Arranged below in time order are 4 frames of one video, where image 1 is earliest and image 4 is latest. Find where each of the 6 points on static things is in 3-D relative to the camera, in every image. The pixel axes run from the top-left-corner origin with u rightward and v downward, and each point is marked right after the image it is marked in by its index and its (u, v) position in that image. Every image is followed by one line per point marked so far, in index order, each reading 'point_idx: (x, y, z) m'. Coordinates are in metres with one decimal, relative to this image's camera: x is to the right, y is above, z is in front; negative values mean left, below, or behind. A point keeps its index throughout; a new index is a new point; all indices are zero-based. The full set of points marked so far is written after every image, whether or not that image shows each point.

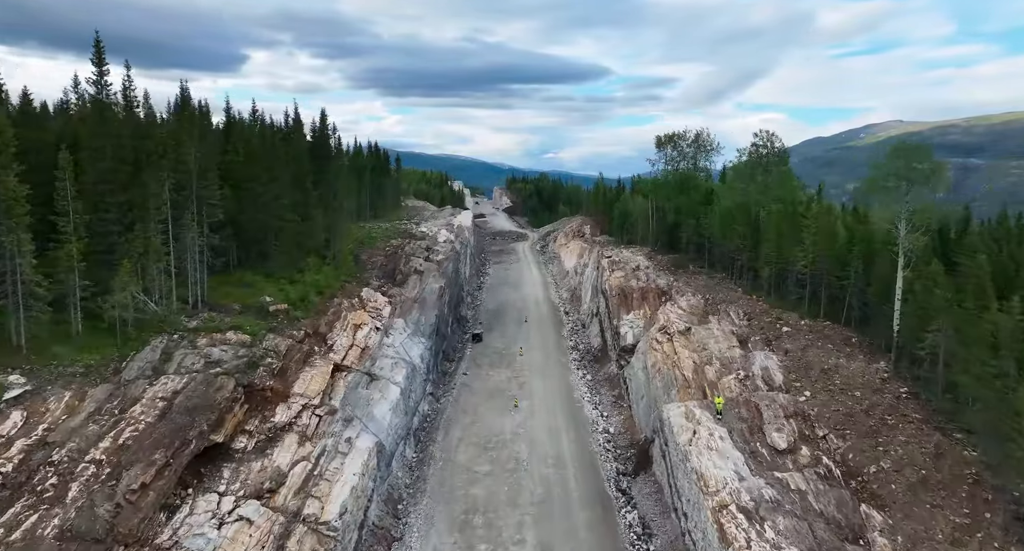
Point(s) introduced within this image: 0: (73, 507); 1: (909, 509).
0: (-10.9, -5.8, +15.1) m
1: (+11.8, -6.9, +18.0) m
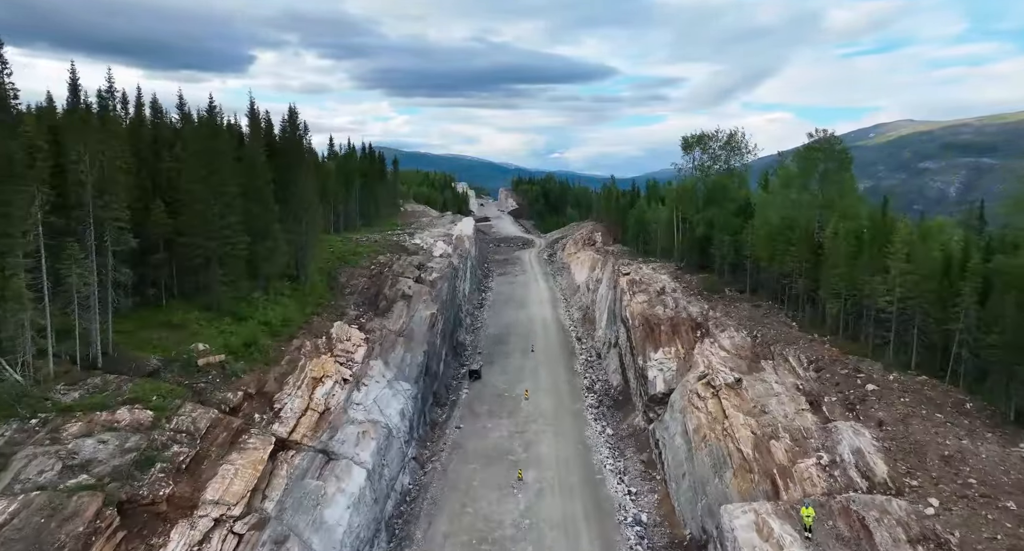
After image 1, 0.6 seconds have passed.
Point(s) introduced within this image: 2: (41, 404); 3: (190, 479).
0: (-11.0, -7.4, +8.0) m
1: (+11.8, -8.6, +10.7) m
2: (-13.3, -3.7, +17.1) m
3: (-9.2, -5.8, +17.3) m
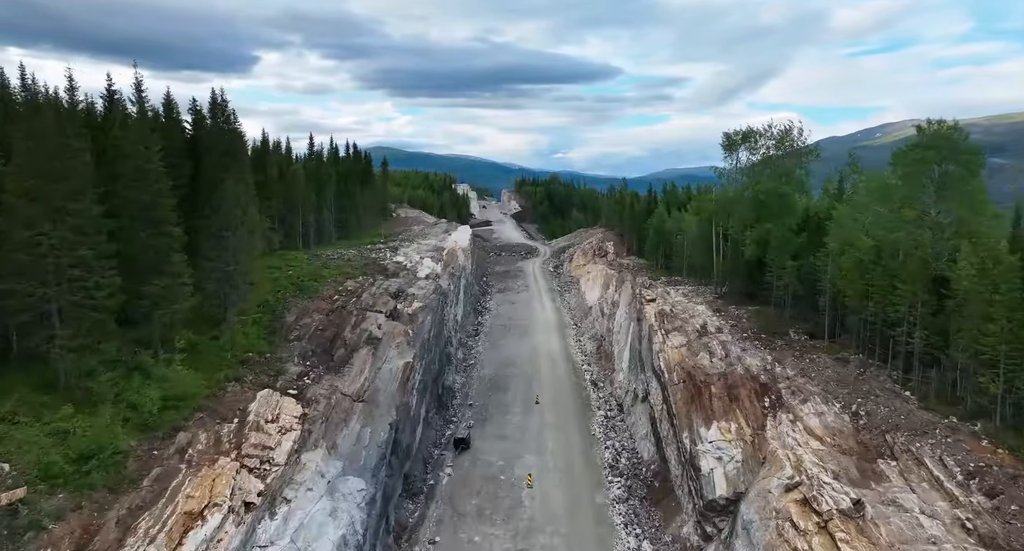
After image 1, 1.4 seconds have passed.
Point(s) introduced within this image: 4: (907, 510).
0: (-11.3, -9.3, -1.5) m
1: (+11.6, -10.5, +1.0) m
2: (-13.5, -5.6, +7.5) m
3: (-9.4, -7.7, +7.7) m
4: (+11.1, -6.6, +16.9) m
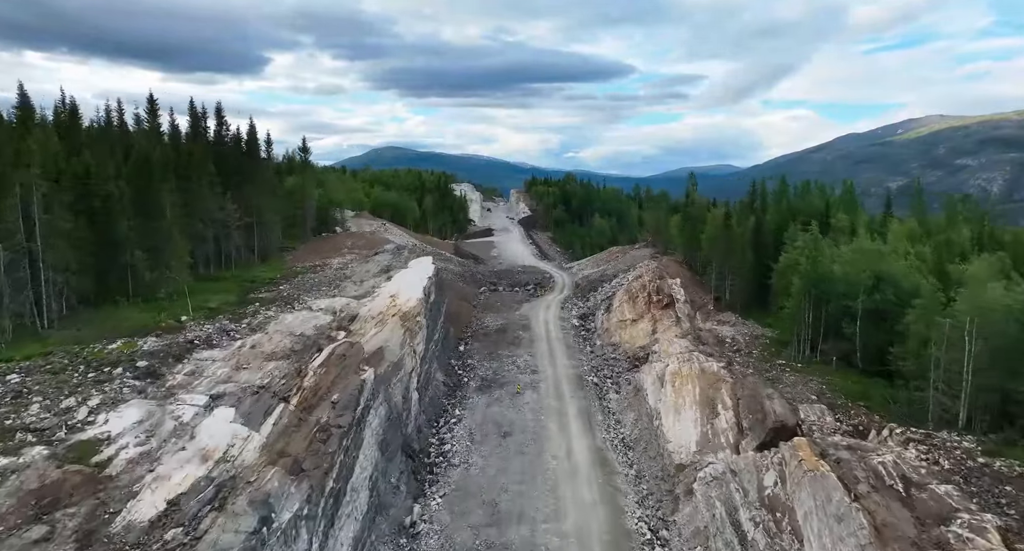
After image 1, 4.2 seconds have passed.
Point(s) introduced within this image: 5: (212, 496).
0: (-13.1, -14.6, -37.8) m
1: (+9.8, -15.7, -35.7) m
2: (-15.2, -10.8, -28.7) m
3: (-11.1, -13.0, -28.7) m
4: (+9.6, -11.8, -19.8) m
5: (-7.5, -5.0, +14.8) m
